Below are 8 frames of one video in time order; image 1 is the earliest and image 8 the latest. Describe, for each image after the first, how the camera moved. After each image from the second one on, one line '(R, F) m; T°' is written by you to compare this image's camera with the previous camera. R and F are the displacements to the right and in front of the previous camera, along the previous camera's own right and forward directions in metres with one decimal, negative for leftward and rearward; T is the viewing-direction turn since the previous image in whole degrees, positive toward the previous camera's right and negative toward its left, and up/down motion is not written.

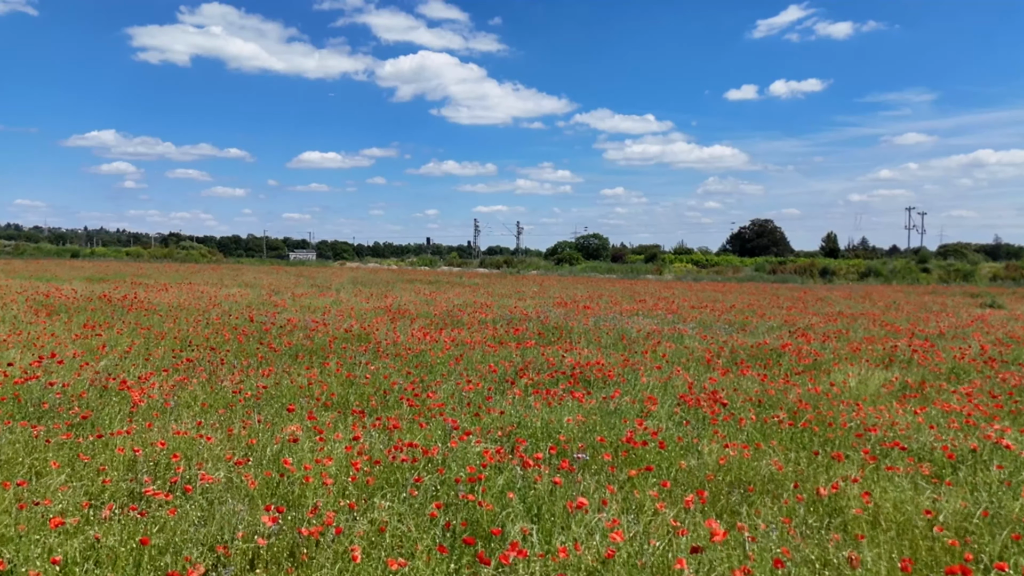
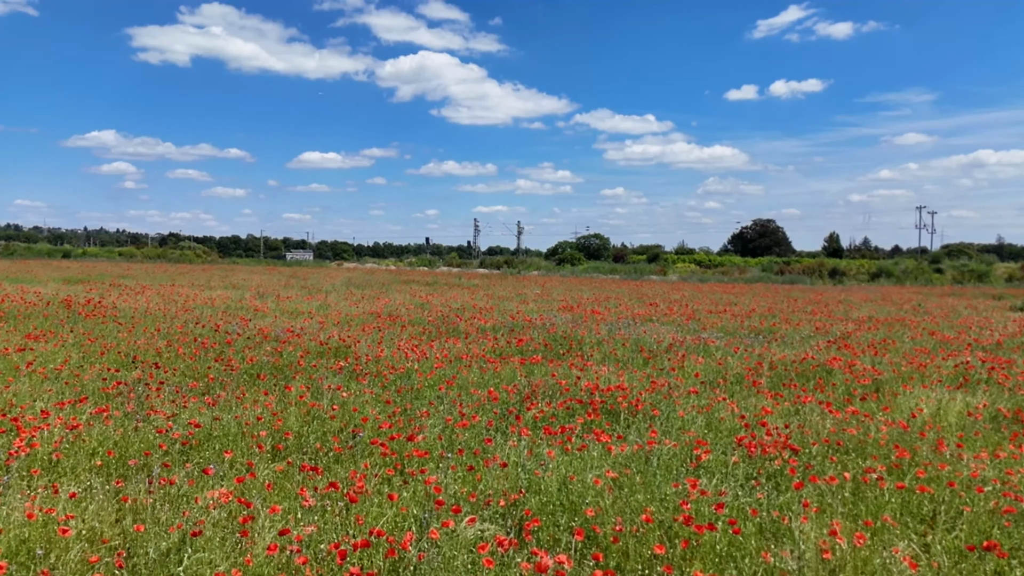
(-0.1, +1.3) m; 0°
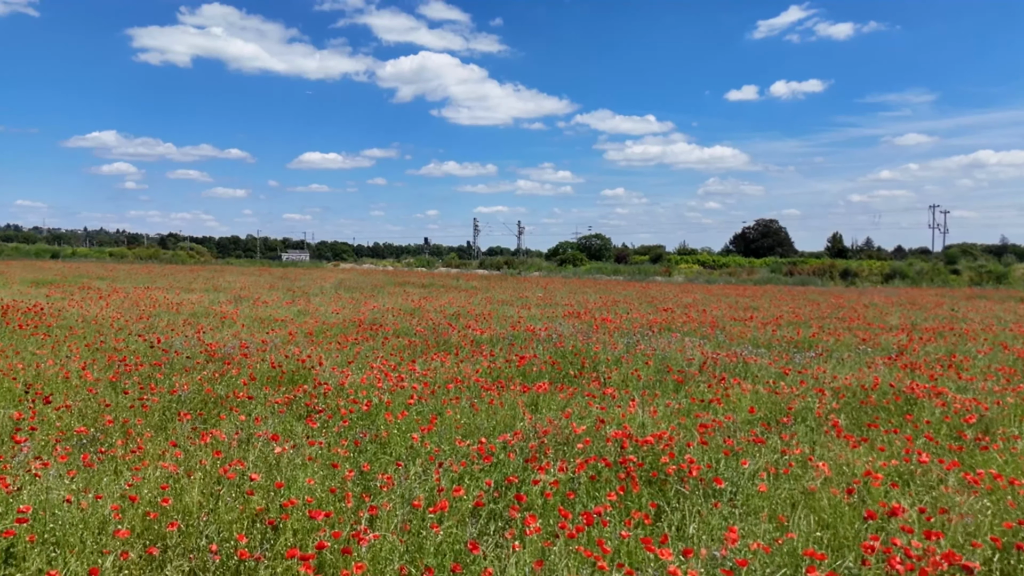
(0.0, +1.6) m; 0°
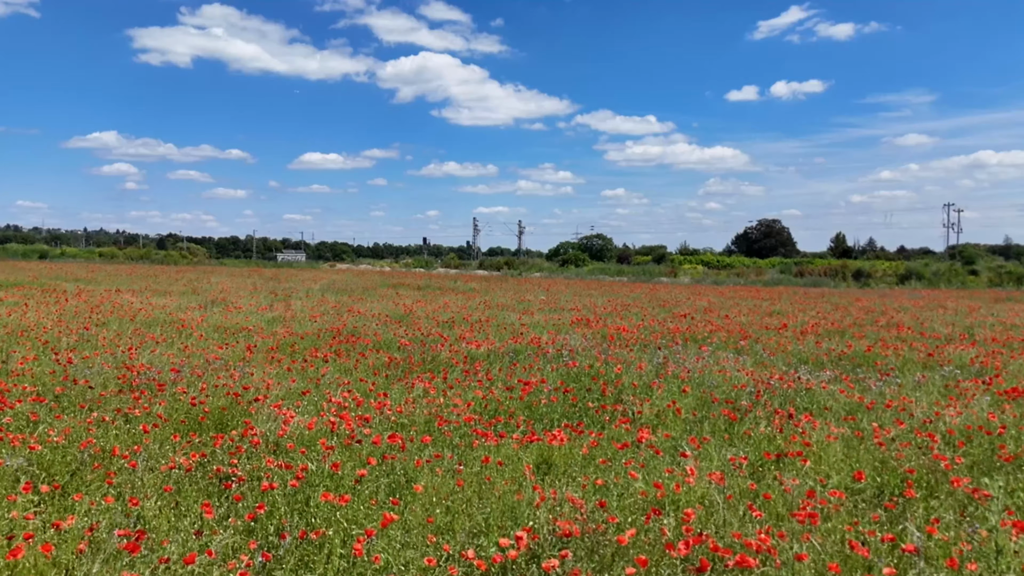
(0.0, +1.6) m; 0°
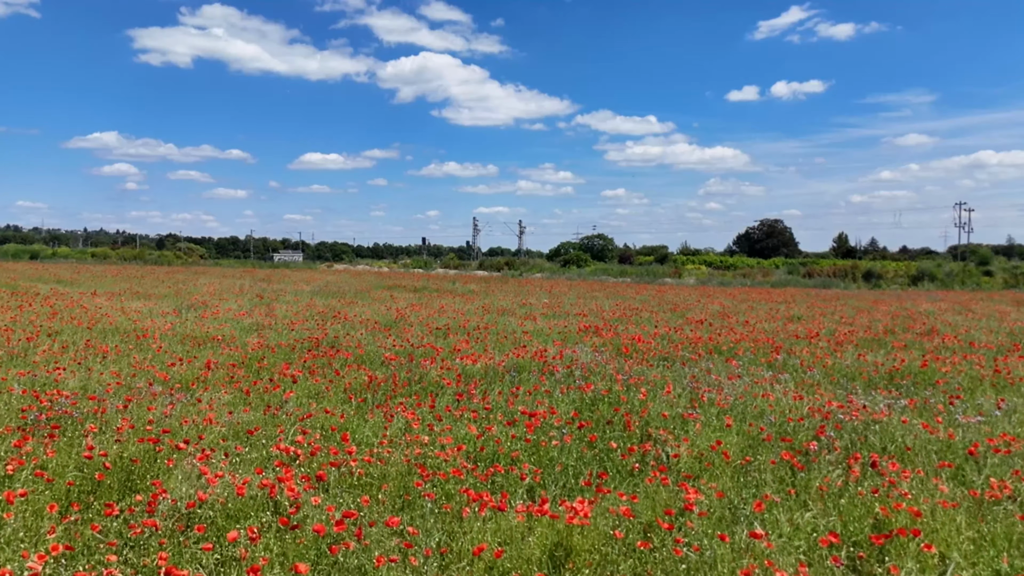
(0.0, +1.2) m; 0°
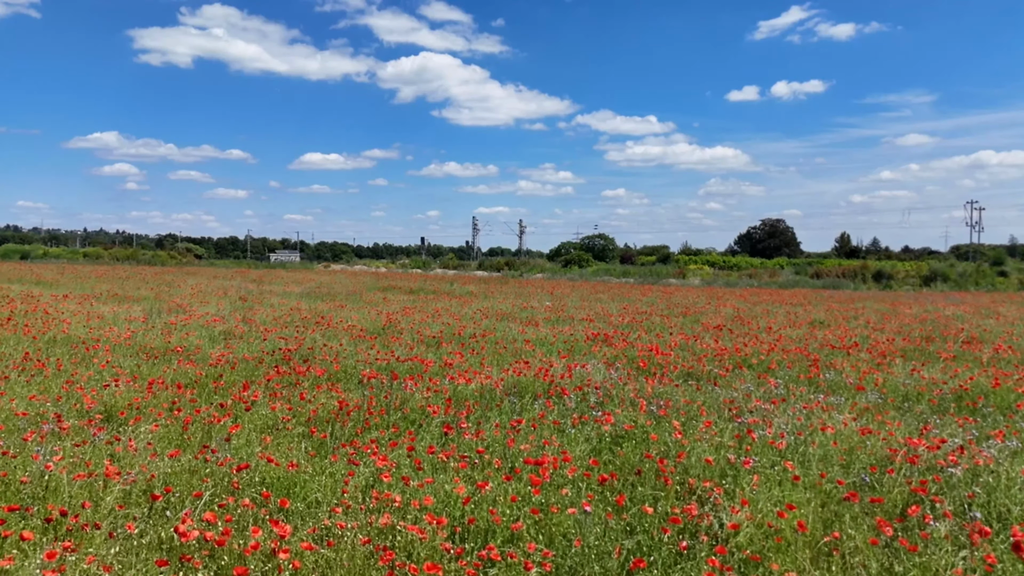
(0.0, +1.1) m; 0°
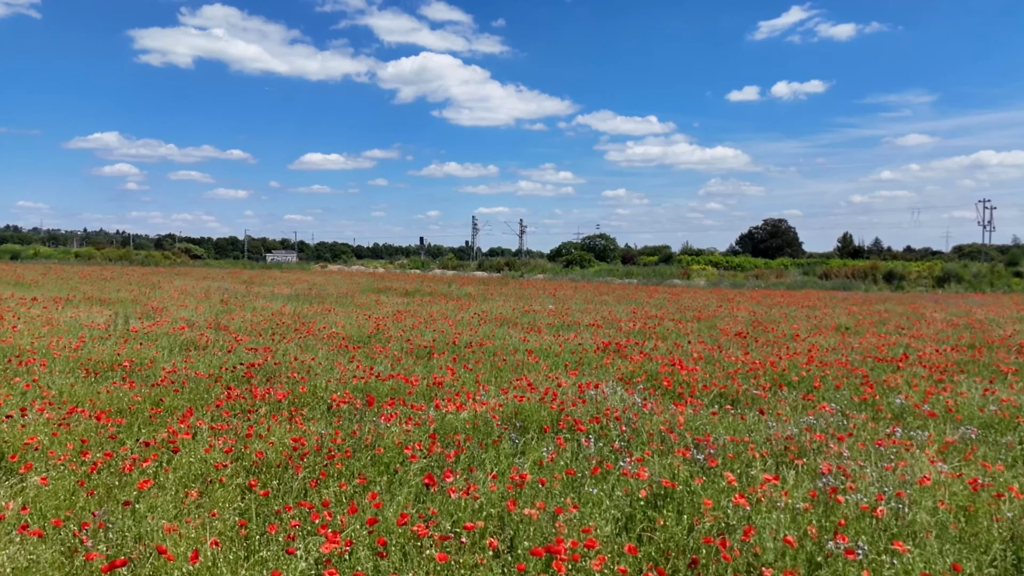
(0.0, +1.1) m; 0°
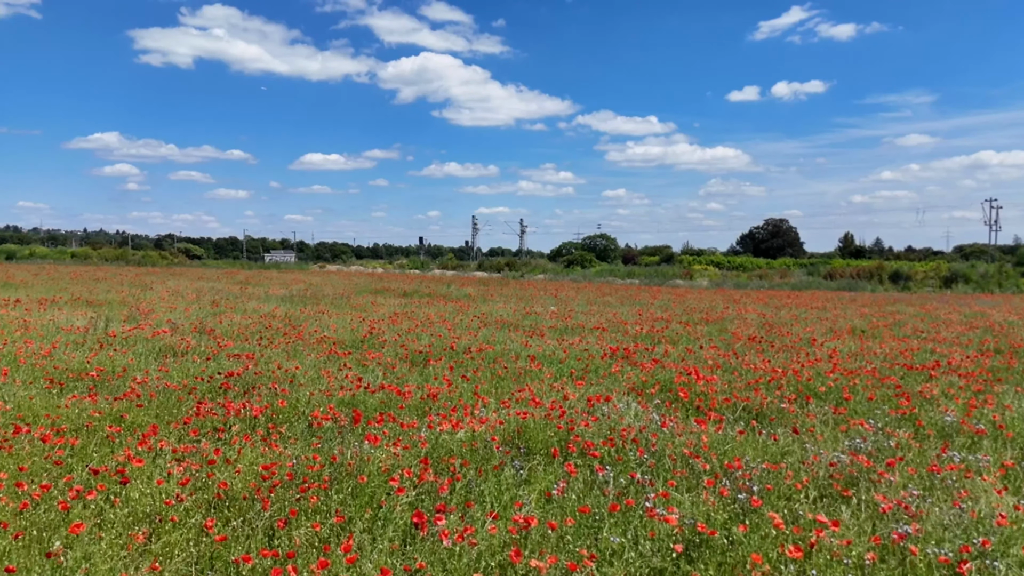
(0.0, +0.6) m; 0°
